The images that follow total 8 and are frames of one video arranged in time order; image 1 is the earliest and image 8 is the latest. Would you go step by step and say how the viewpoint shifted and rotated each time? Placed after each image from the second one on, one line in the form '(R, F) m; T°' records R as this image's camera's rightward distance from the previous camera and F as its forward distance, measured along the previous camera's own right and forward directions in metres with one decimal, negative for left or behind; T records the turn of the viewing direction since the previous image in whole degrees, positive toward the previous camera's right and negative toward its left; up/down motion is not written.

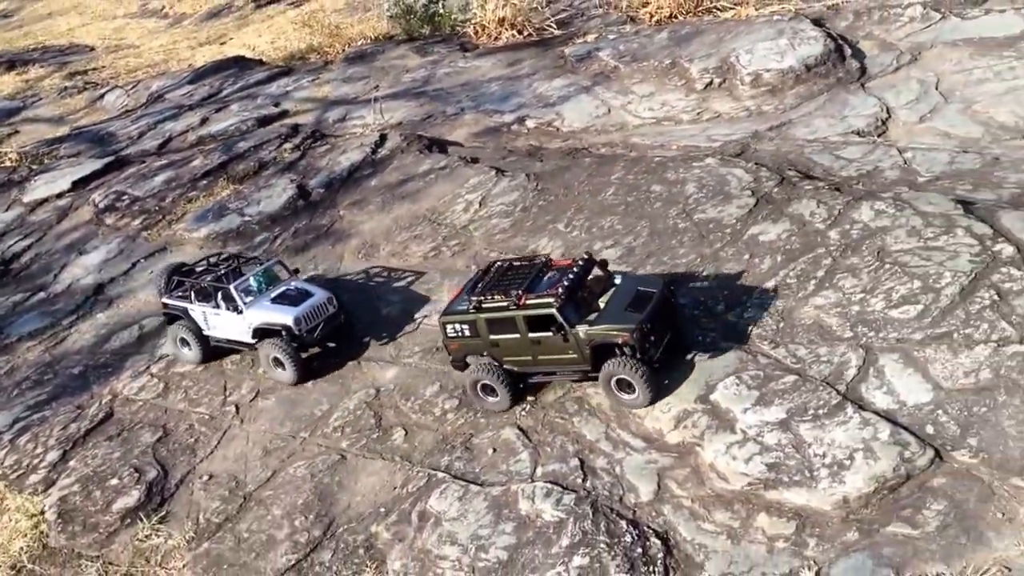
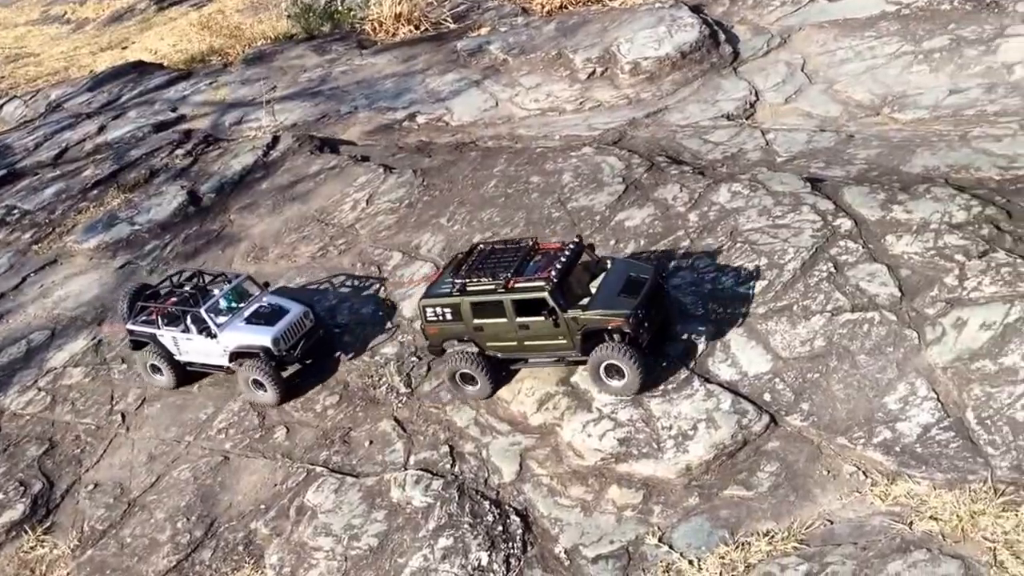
(+1.0, -0.4) m; +3°
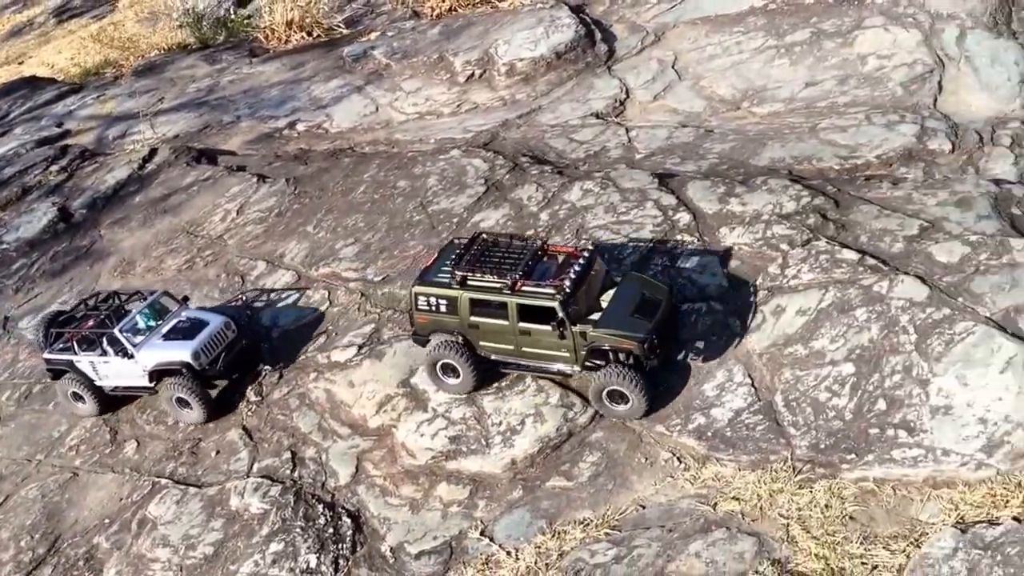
(+1.5, -0.2) m; +2°
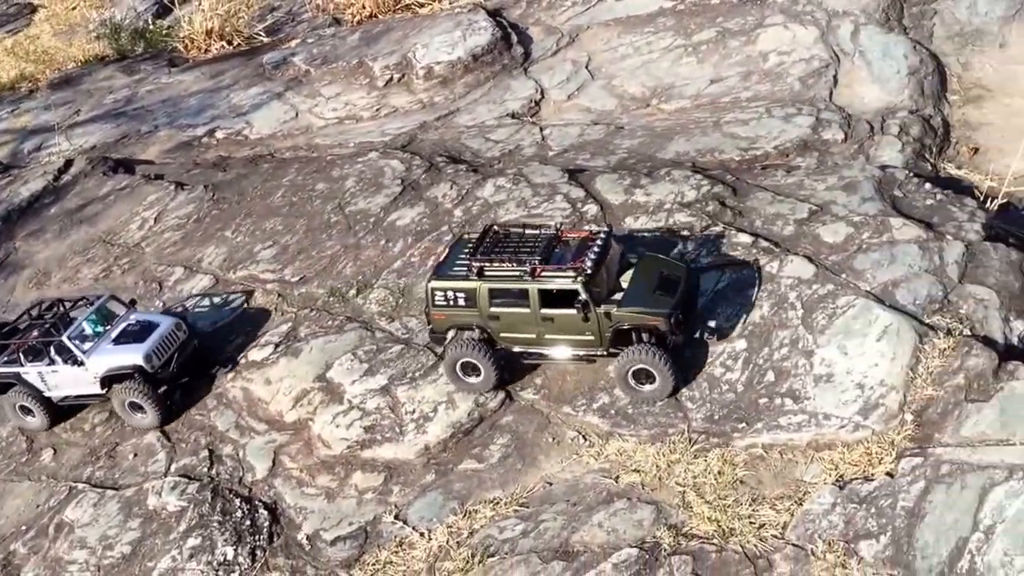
(+0.4, -0.3) m; +3°
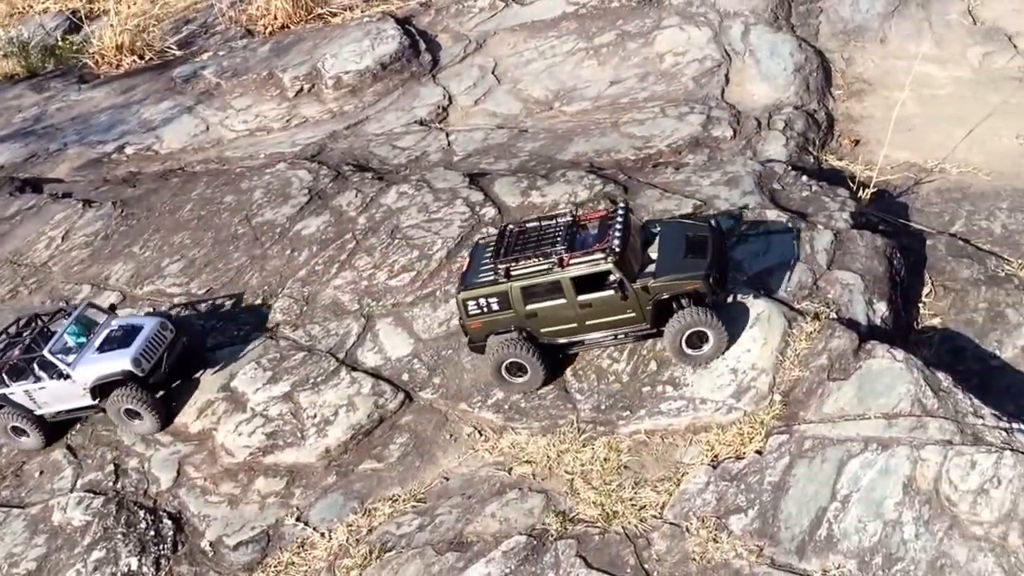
(+0.6, -0.4) m; +3°
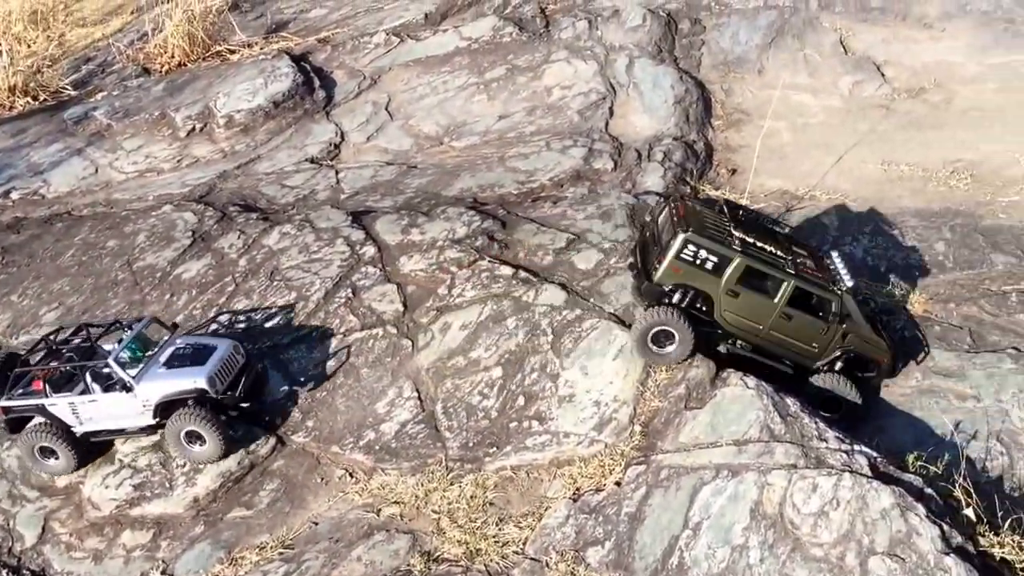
(+0.8, -0.1) m; +4°
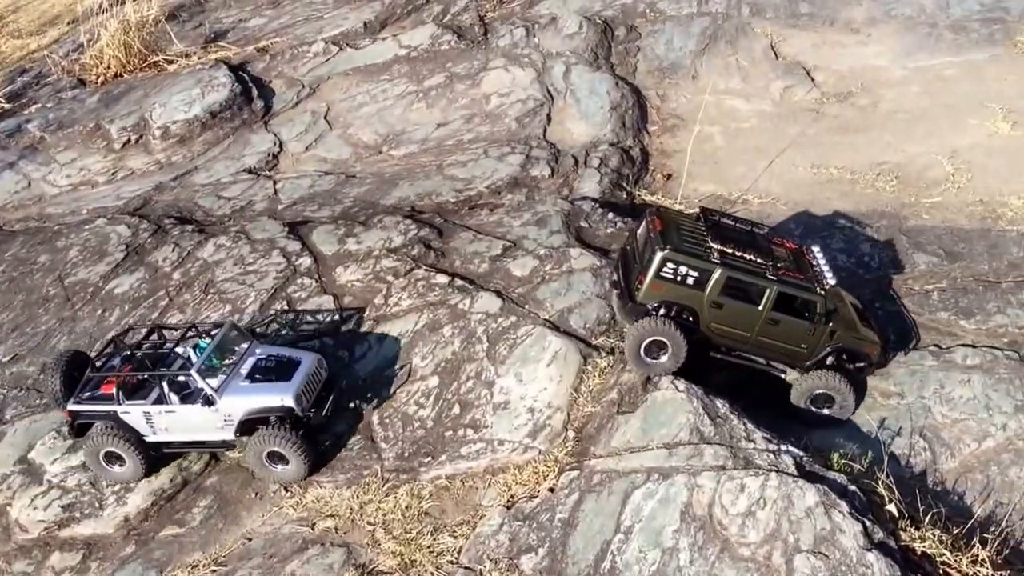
(+0.3, 0.0) m; +3°
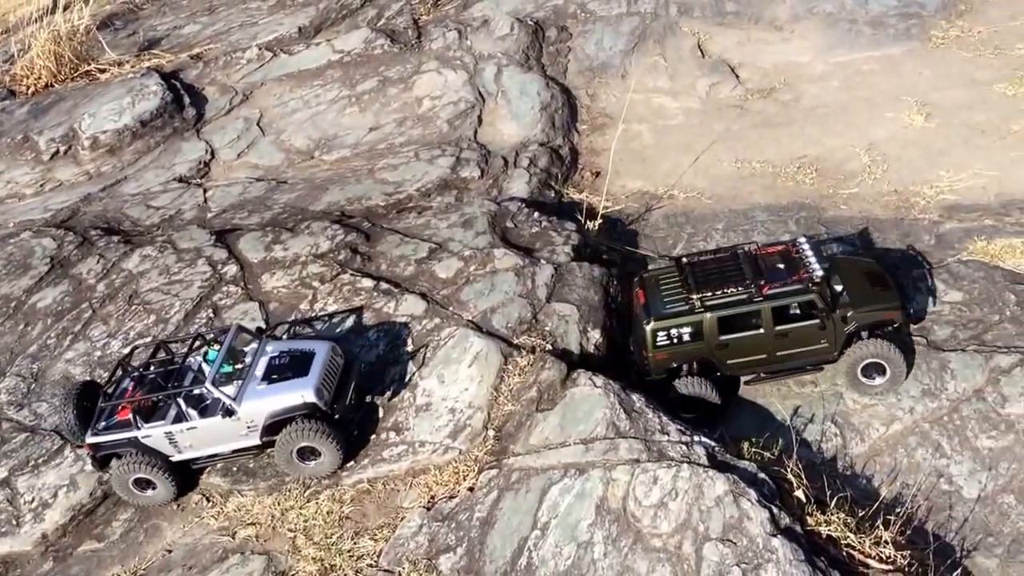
(+0.5, -0.1) m; +2°
